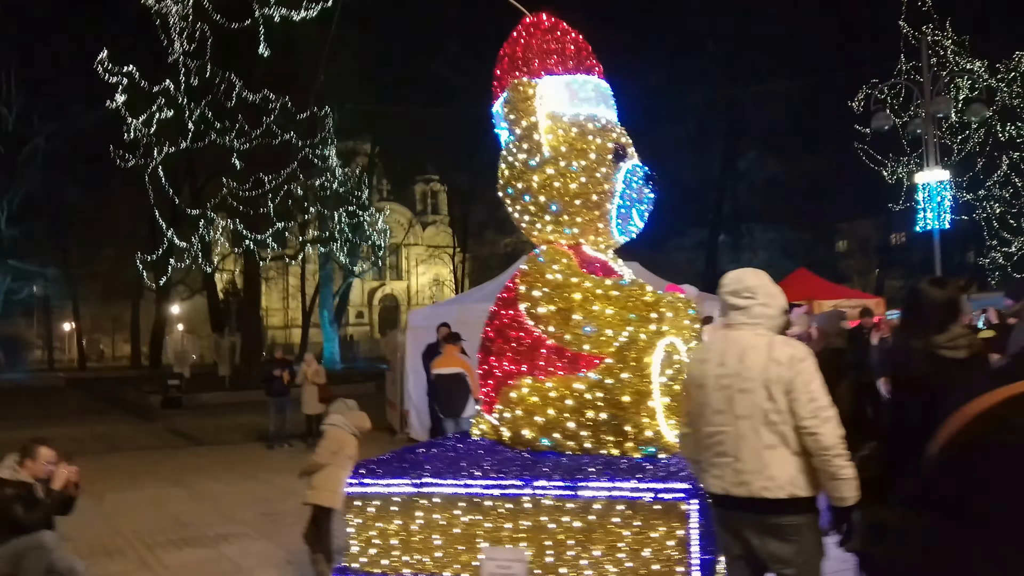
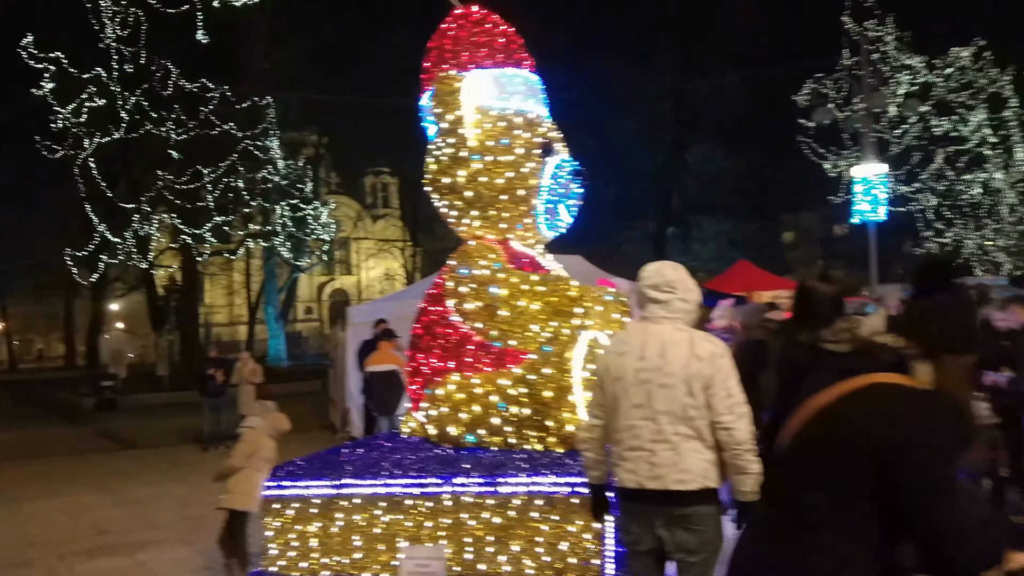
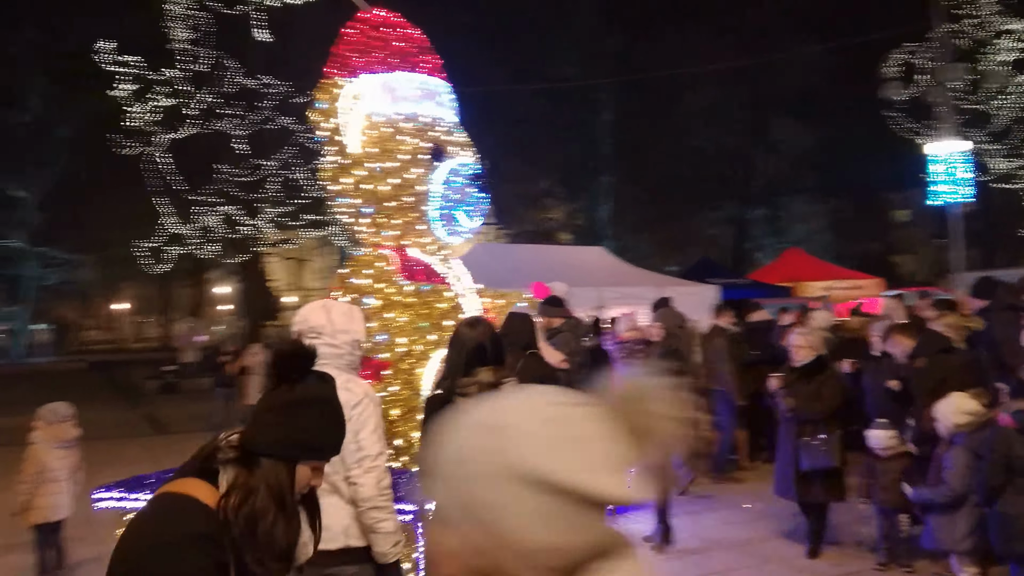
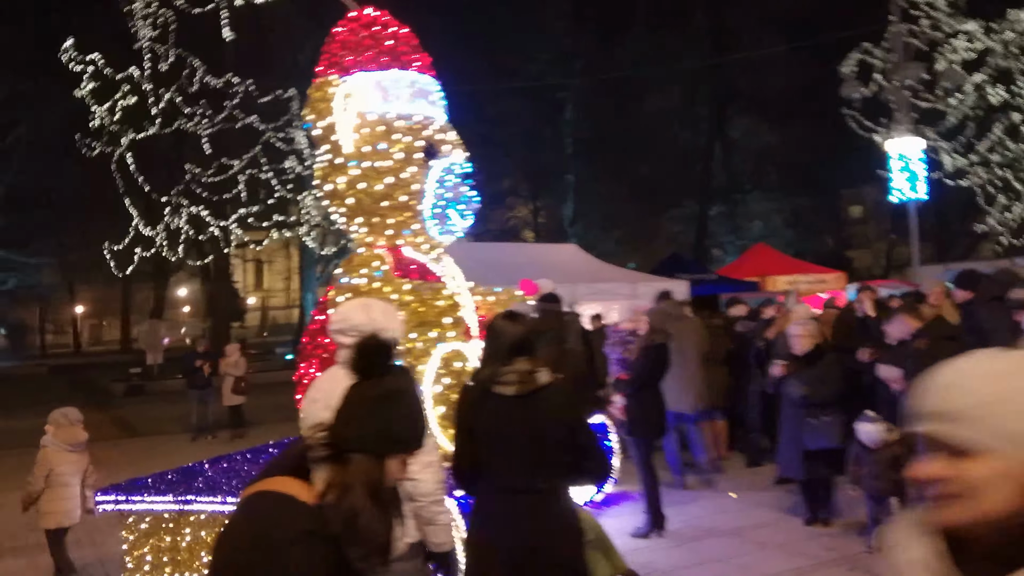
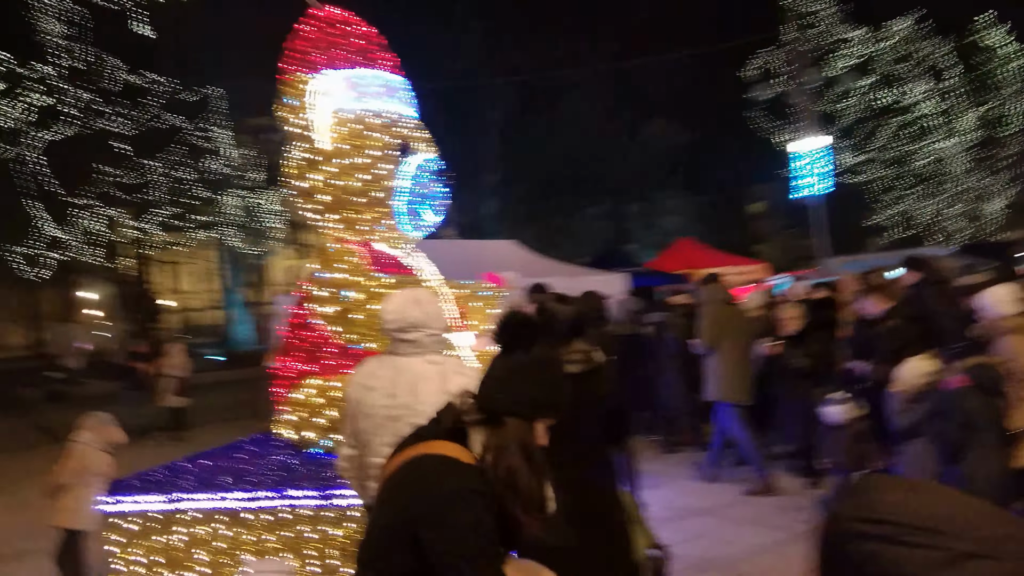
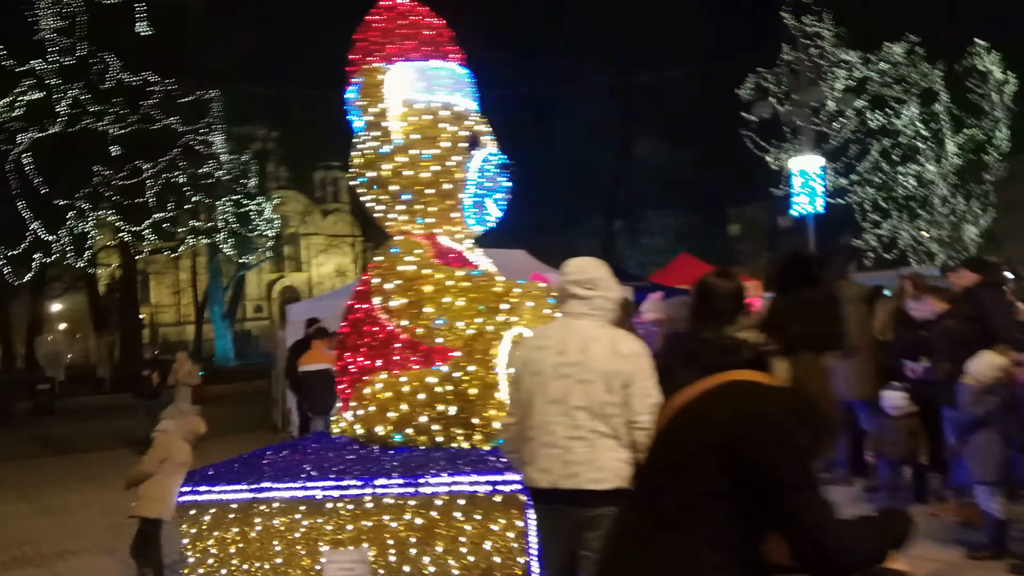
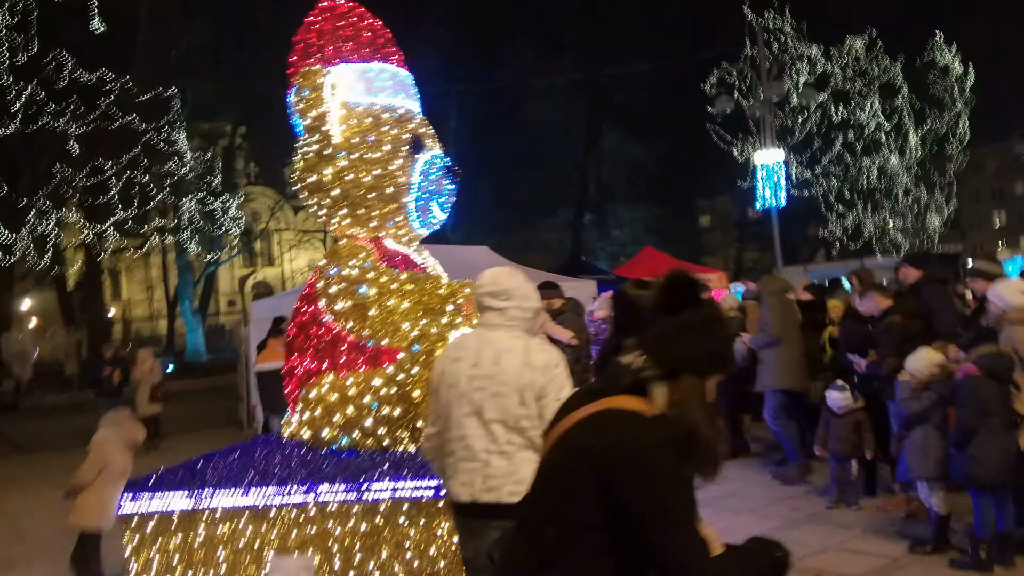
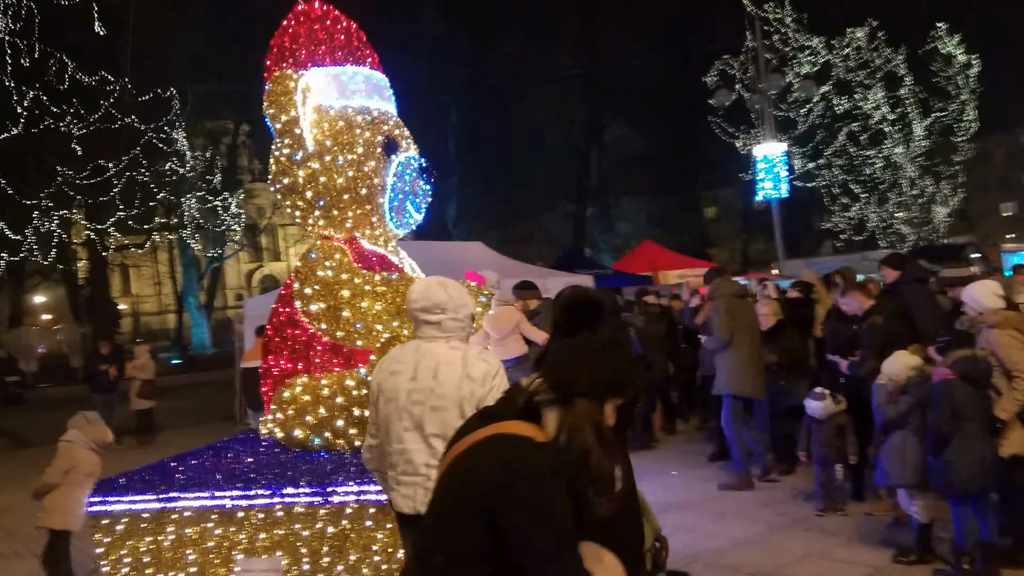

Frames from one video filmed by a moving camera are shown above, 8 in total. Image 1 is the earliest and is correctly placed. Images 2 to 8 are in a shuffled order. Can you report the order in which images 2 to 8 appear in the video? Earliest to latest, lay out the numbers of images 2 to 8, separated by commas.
2, 6, 7, 8, 5, 4, 3
